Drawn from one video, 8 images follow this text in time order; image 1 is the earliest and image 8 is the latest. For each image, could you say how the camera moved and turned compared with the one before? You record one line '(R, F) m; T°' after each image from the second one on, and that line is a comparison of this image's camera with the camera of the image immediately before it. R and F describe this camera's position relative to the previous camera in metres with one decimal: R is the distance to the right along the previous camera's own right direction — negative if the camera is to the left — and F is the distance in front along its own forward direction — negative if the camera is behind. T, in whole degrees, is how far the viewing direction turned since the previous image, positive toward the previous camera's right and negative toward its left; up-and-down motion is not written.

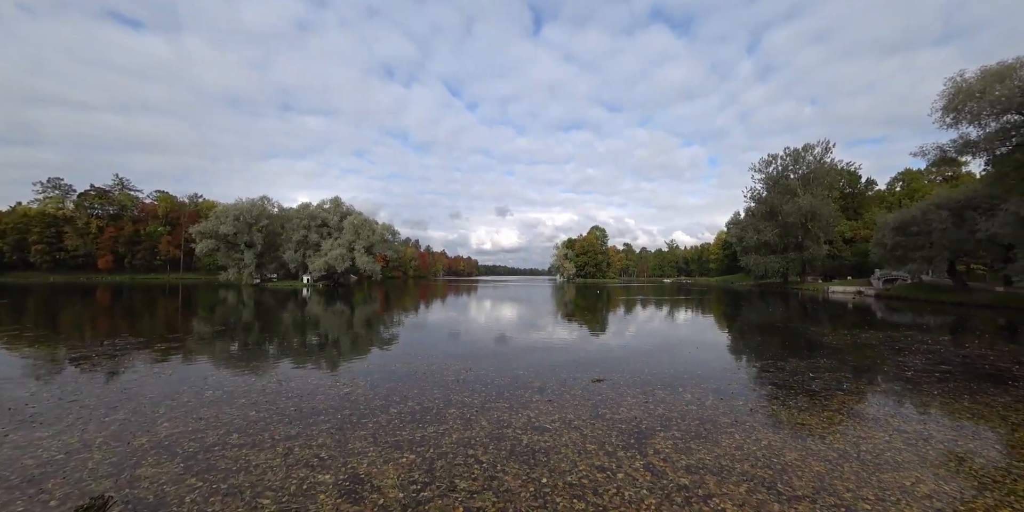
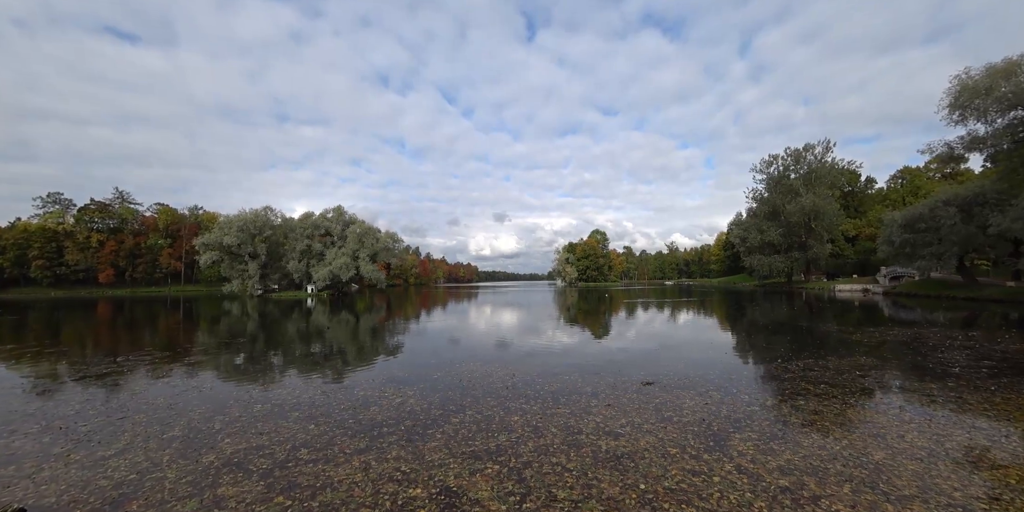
(-0.7, +0.1) m; 0°
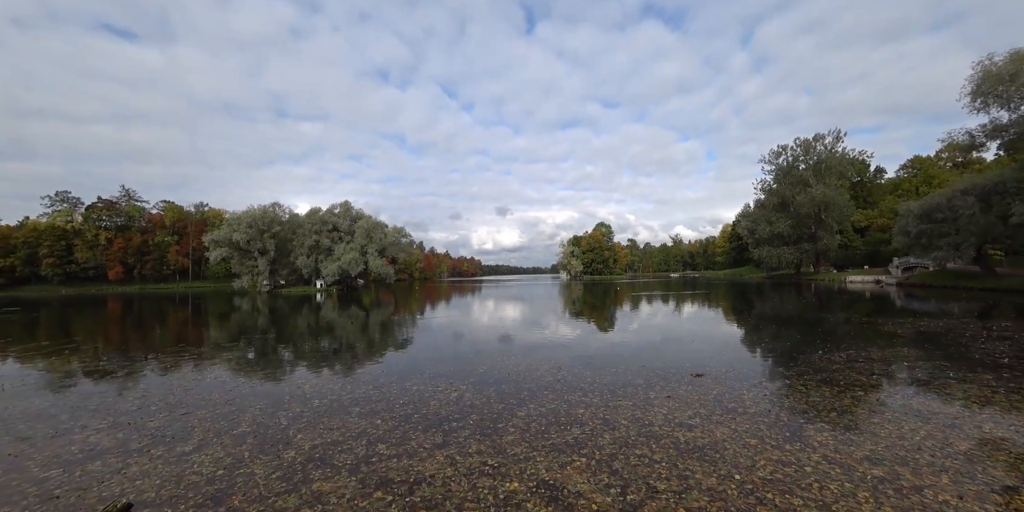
(-0.7, 0.0) m; 0°
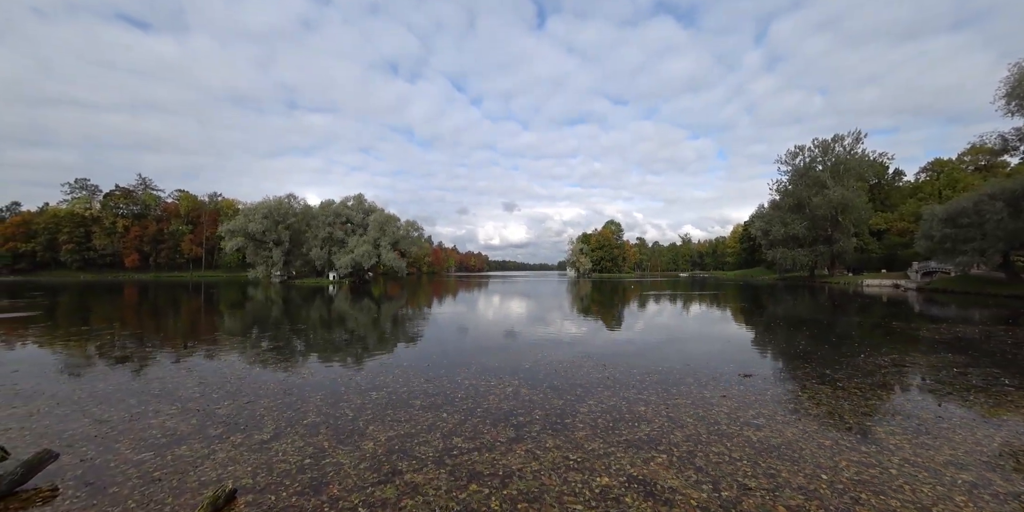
(-0.7, 0.0) m; -1°
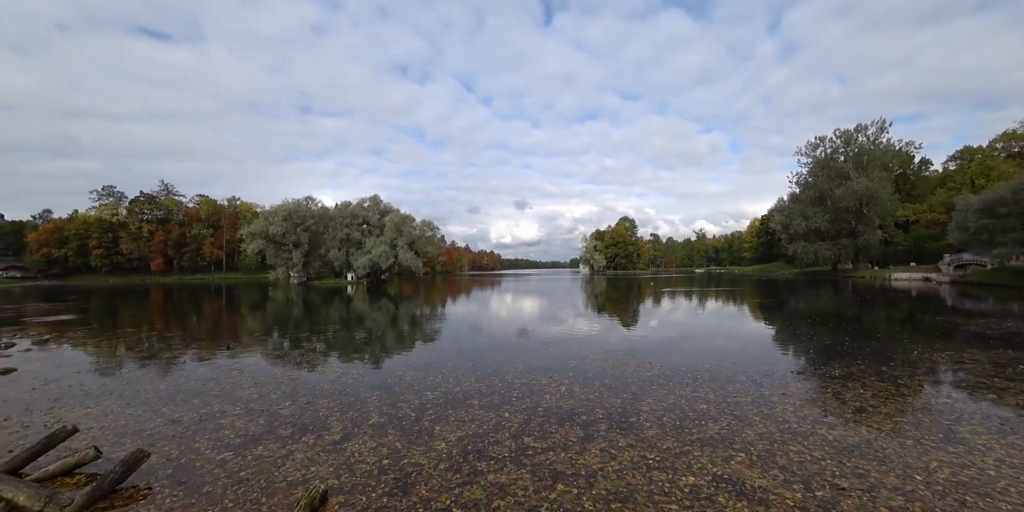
(-0.5, 0.0) m; -2°
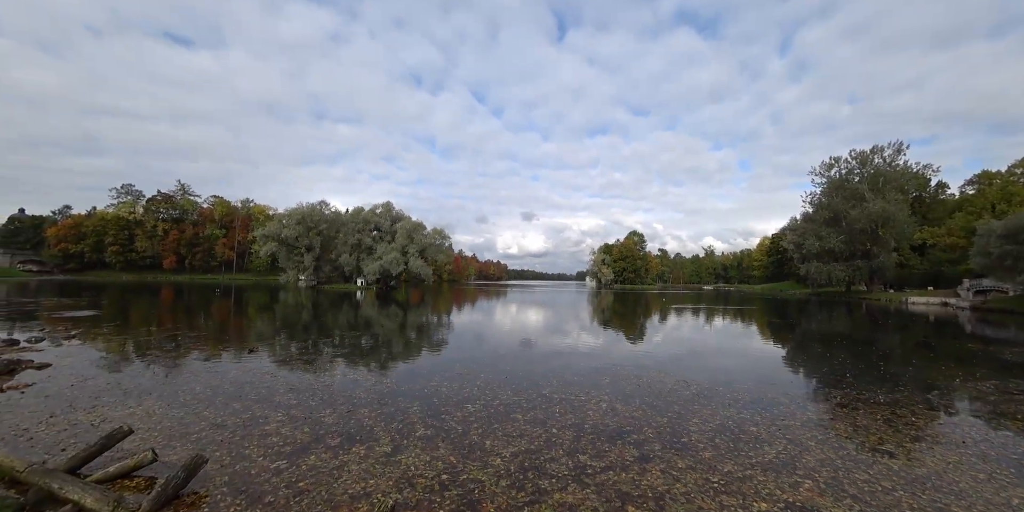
(-0.5, 0.0) m; -1°
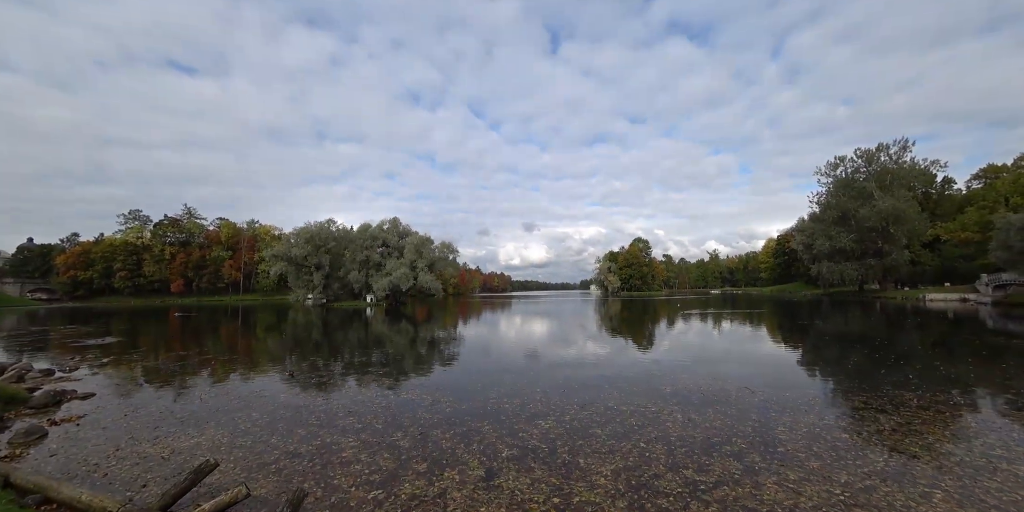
(-0.8, +0.1) m; 0°
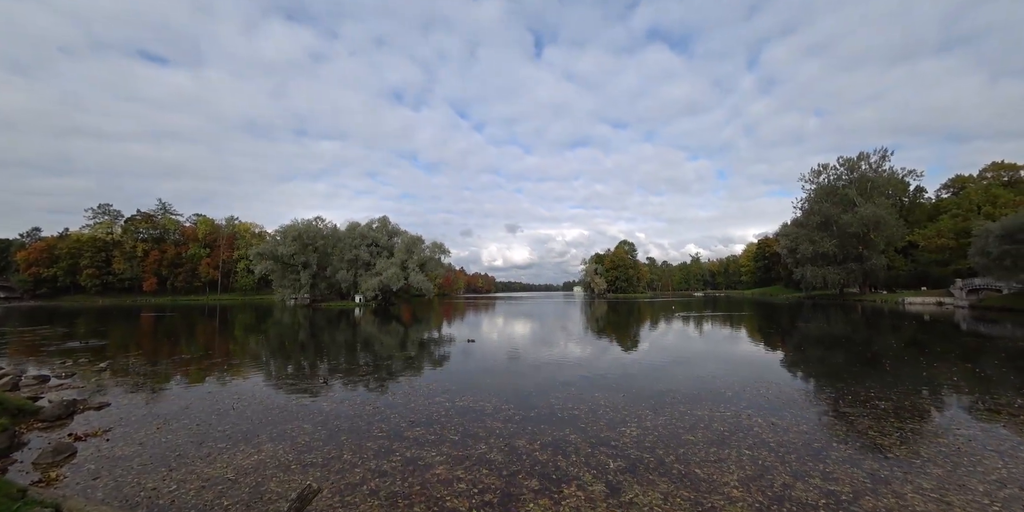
(-1.2, +0.3) m; +3°
